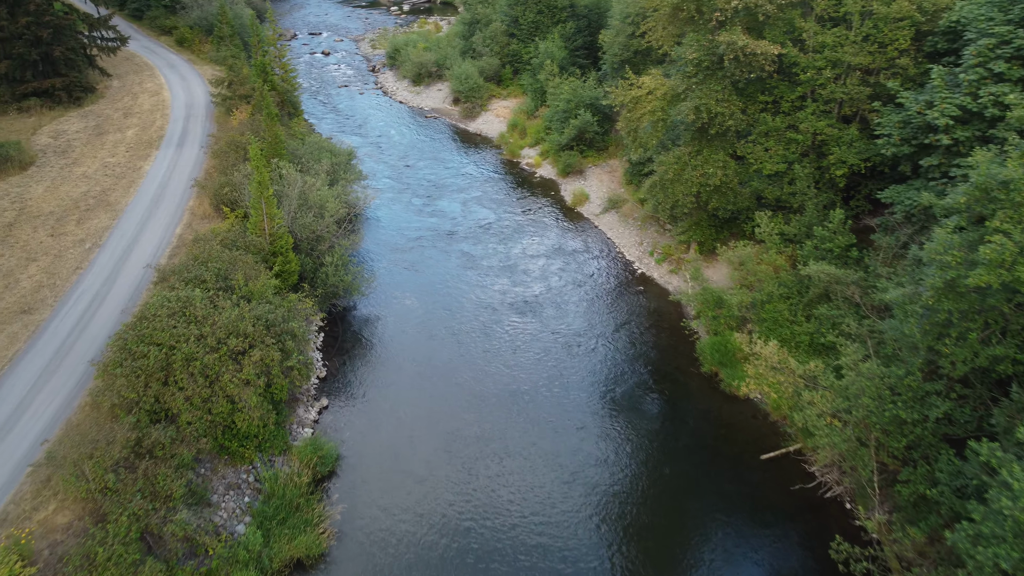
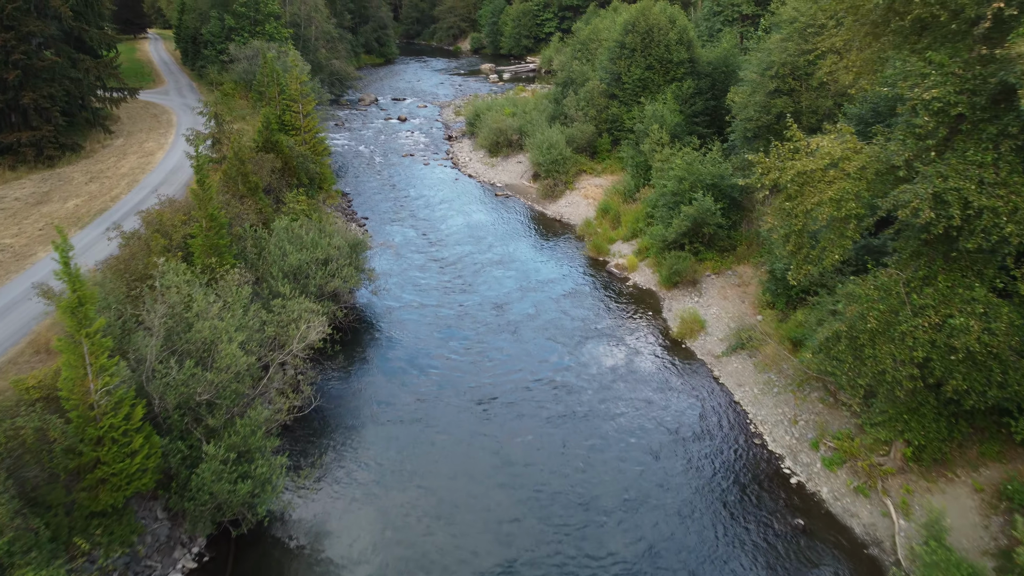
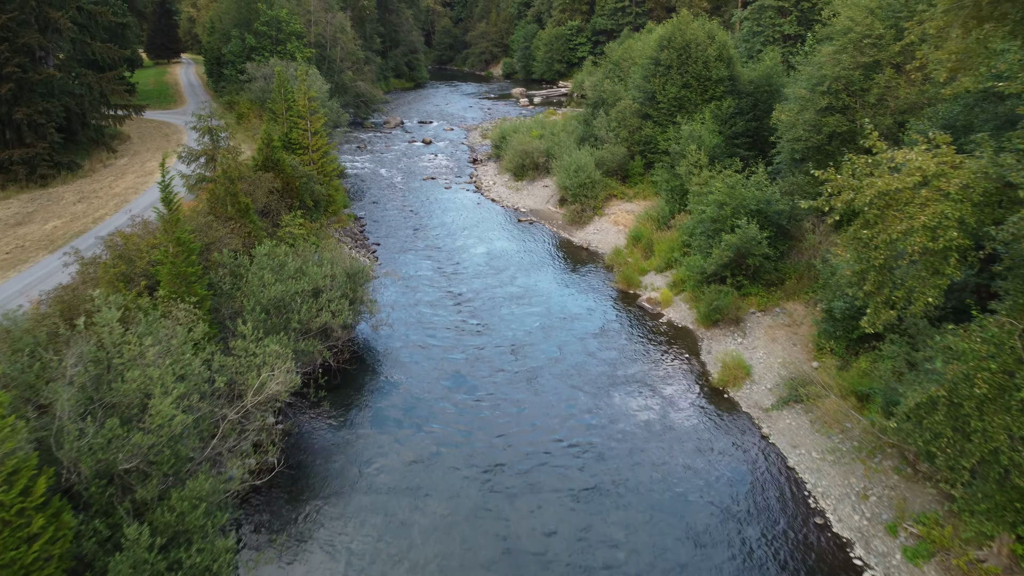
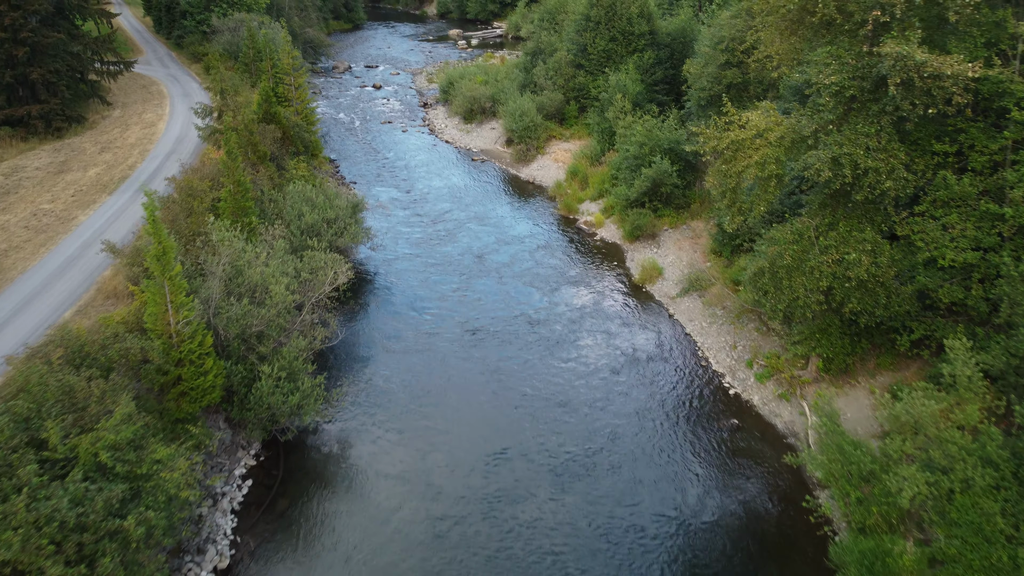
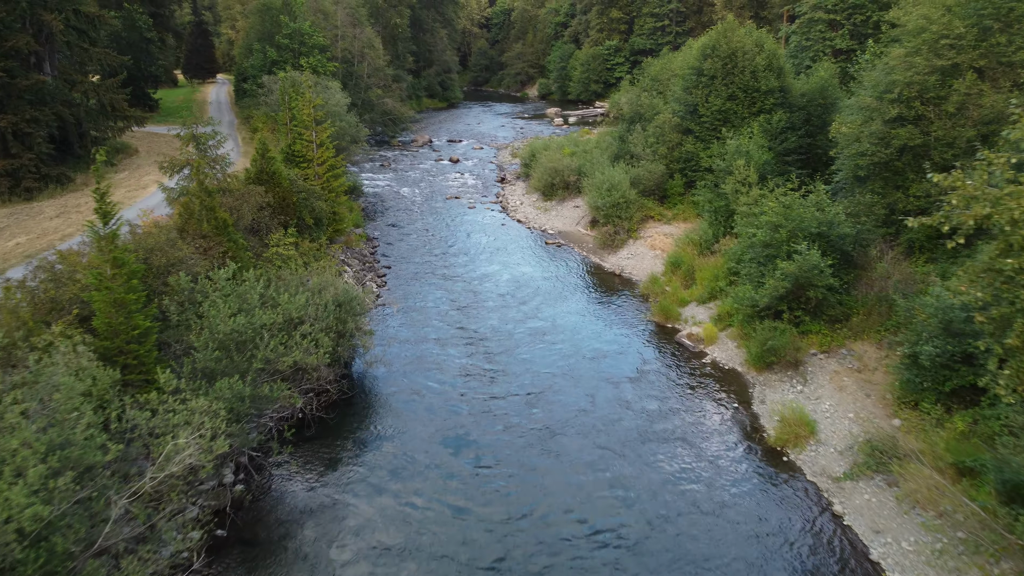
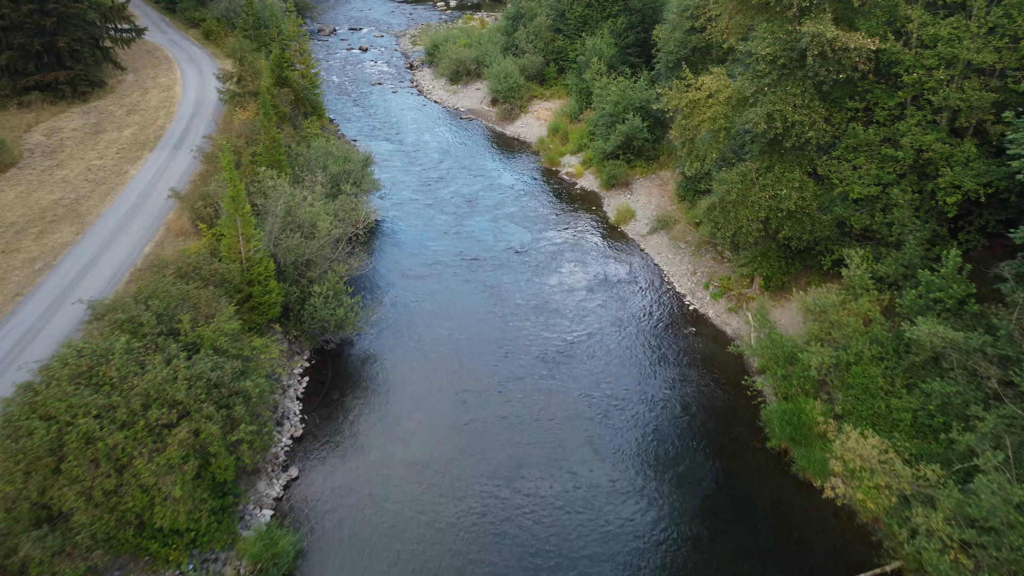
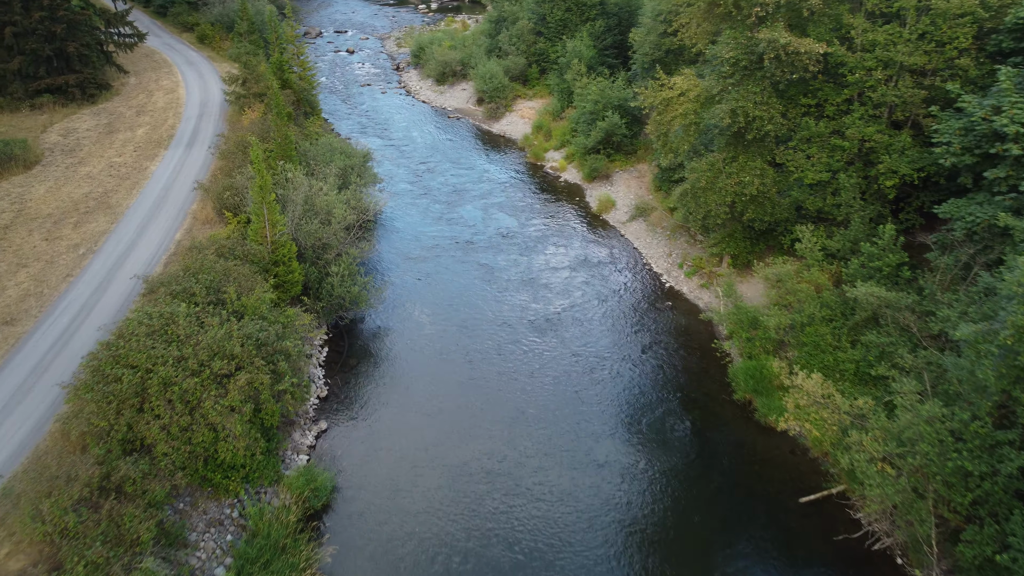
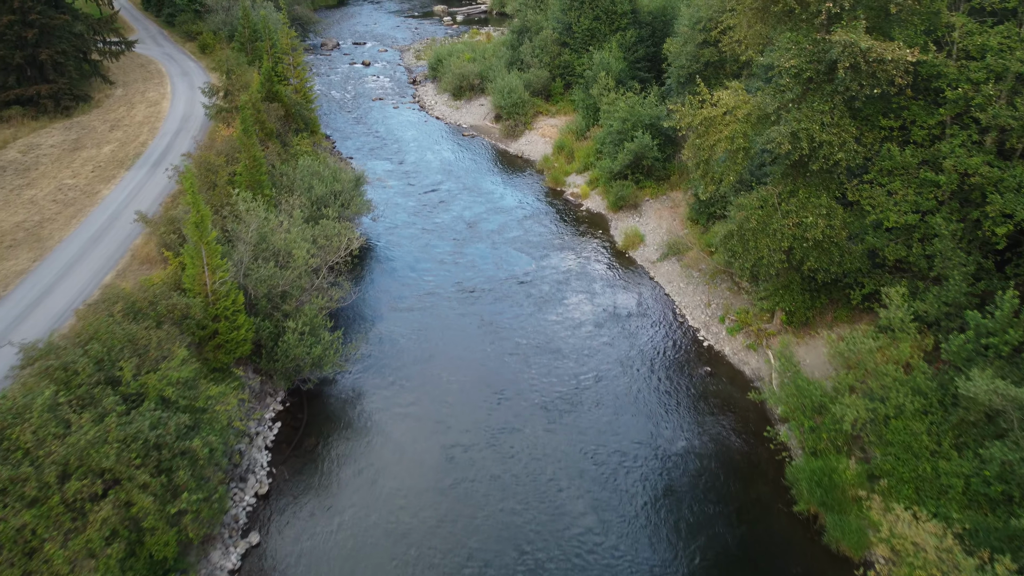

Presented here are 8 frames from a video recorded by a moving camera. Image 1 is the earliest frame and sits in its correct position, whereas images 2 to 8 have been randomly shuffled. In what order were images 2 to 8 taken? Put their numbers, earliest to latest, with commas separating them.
7, 6, 8, 4, 2, 3, 5
